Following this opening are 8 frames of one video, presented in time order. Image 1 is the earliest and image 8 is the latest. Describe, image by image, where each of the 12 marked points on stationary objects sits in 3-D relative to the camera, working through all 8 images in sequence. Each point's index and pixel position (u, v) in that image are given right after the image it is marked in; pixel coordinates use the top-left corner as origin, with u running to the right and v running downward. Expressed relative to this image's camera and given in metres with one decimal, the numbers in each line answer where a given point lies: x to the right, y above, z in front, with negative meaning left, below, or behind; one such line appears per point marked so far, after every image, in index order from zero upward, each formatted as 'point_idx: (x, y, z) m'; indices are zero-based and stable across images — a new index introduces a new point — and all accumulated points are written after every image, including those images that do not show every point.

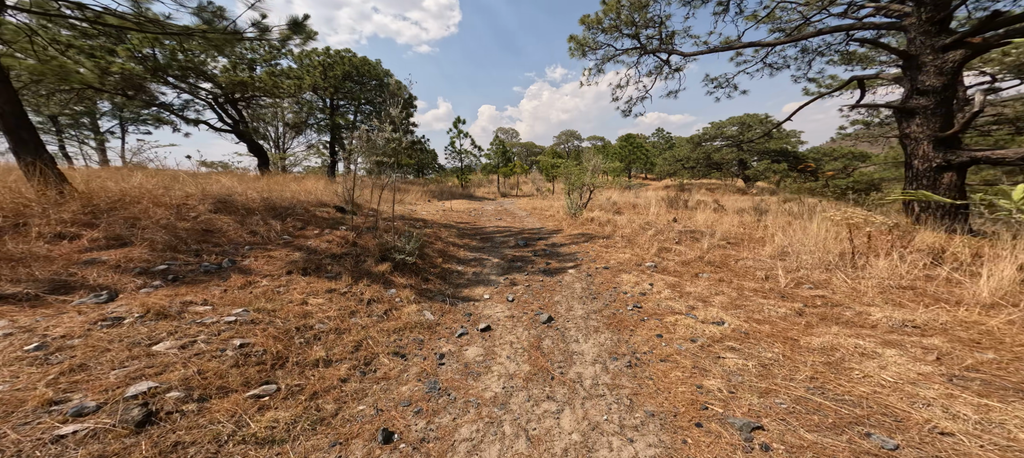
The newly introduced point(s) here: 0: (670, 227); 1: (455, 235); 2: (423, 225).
0: (+4.0, +0.1, +9.6) m
1: (-1.4, -0.2, +9.5) m
2: (-2.4, +0.1, +10.3) m
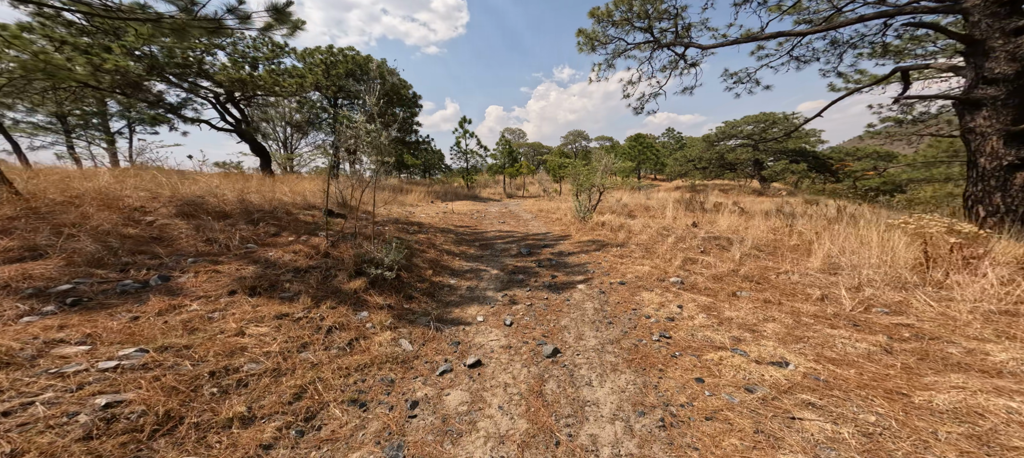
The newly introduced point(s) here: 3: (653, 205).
0: (+4.0, -0.1, +8.5) m
1: (-1.4, -0.3, +8.6) m
2: (-2.3, 0.0, +9.4) m
3: (+6.6, +1.1, +17.5) m
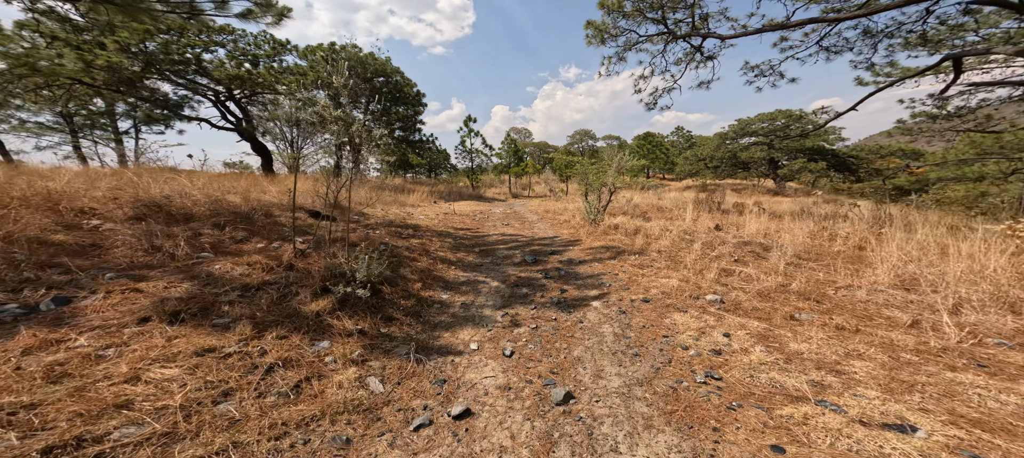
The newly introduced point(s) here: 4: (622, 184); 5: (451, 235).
0: (+4.1, -0.1, +7.5) m
1: (-1.3, -0.4, +7.7) m
2: (-2.2, -0.1, +8.5) m
3: (+6.8, +1.0, +16.5) m
4: (+4.1, +1.7, +14.0) m
5: (-1.4, -0.1, +9.1) m
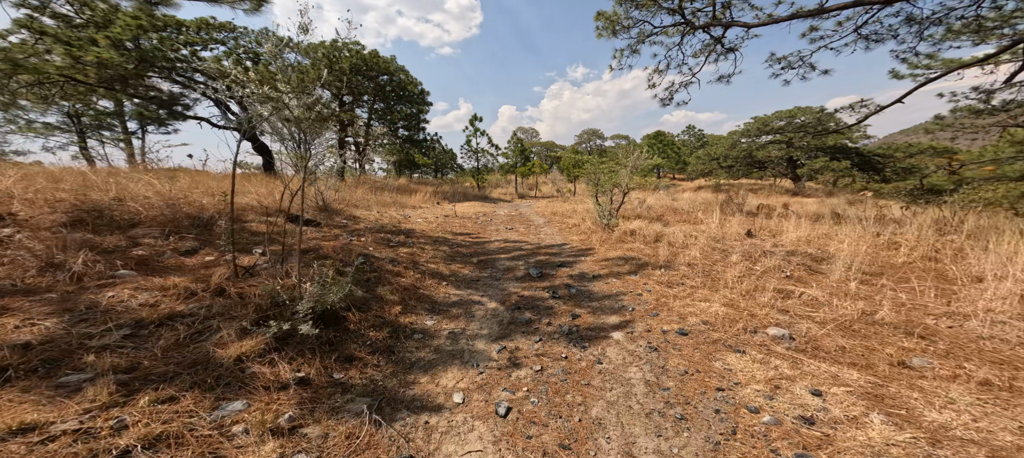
0: (+4.1, -0.3, +6.4) m
1: (-1.3, -0.5, +6.7) m
2: (-2.2, -0.2, +7.5) m
3: (+7.0, +0.9, +15.3) m
4: (+4.3, +1.5, +12.9) m
5: (-1.4, -0.3, +8.1) m
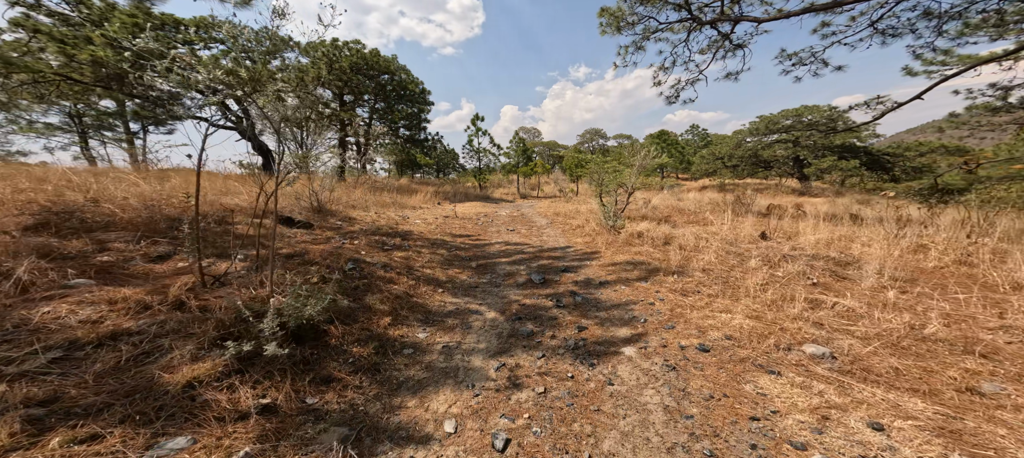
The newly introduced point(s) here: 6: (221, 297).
0: (+4.2, -0.3, +6.0) m
1: (-1.3, -0.5, +6.3) m
2: (-2.1, -0.3, +7.1) m
3: (+7.1, +0.8, +14.9) m
4: (+4.3, +1.5, +12.5) m
5: (-1.3, -0.3, +7.7) m
6: (-2.4, -0.6, +3.1) m
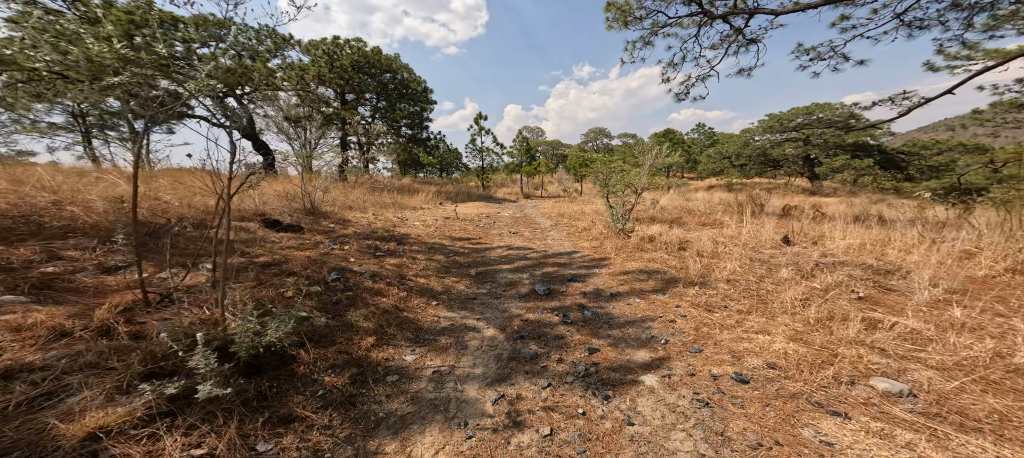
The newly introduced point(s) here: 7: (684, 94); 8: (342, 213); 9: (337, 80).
0: (+4.2, -0.4, +5.5) m
1: (-1.2, -0.6, +5.8) m
2: (-2.1, -0.3, +6.6) m
3: (+7.2, +0.8, +14.3) m
4: (+4.4, +1.4, +11.9) m
5: (-1.3, -0.4, +7.2) m
6: (-2.4, -0.6, +2.6) m
7: (+3.2, +2.5, +6.9) m
8: (-4.5, +0.4, +9.9) m
9: (-9.3, +7.9, +19.9) m
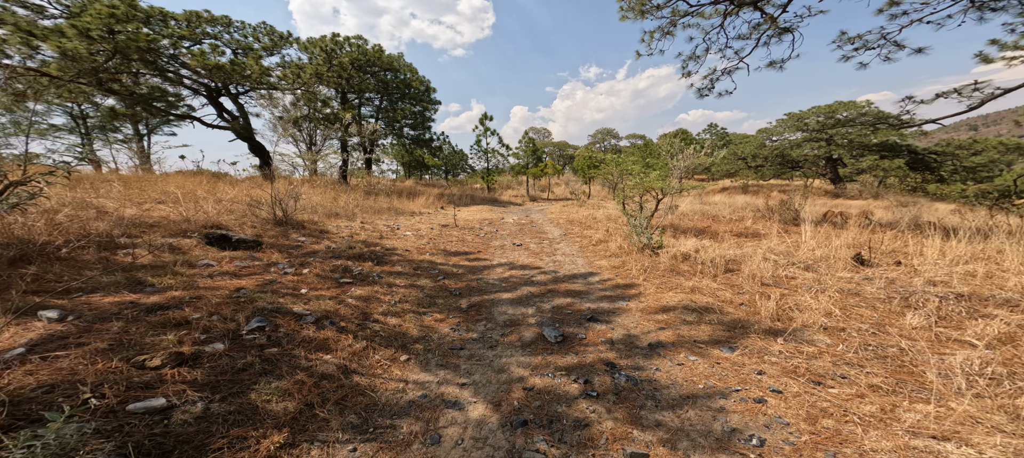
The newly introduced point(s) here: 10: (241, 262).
0: (+4.2, -0.6, +4.1) m
1: (-1.2, -0.8, +4.5) m
2: (-2.1, -0.6, +5.3) m
3: (+7.3, +0.5, +12.9) m
4: (+4.5, +1.1, +10.6) m
5: (-1.3, -0.6, +5.9) m
6: (-2.4, -0.9, +1.3) m
7: (+3.3, +2.3, +5.6) m
8: (-4.4, +0.2, +8.7) m
9: (-9.0, +7.6, +18.8) m
10: (-3.3, -0.4, +4.6) m
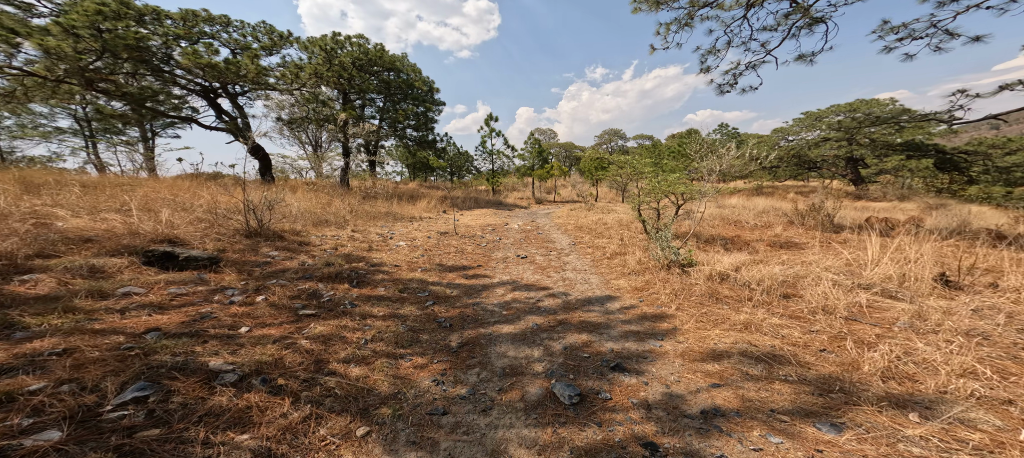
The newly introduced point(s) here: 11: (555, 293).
0: (+4.2, -0.8, +3.1) m
1: (-1.2, -1.0, +3.6) m
2: (-2.0, -0.7, +4.5) m
3: (+7.5, +0.3, +11.9) m
4: (+4.7, +0.9, +9.6) m
5: (-1.2, -0.8, +5.0) m
6: (-2.4, -1.0, +0.5) m
7: (+3.3, +2.1, +4.6) m
8: (-4.3, 0.0, +7.8) m
9: (-8.8, +7.4, +18.1) m
10: (-3.3, -0.6, +3.7) m
11: (+0.5, -0.8, +4.9) m
